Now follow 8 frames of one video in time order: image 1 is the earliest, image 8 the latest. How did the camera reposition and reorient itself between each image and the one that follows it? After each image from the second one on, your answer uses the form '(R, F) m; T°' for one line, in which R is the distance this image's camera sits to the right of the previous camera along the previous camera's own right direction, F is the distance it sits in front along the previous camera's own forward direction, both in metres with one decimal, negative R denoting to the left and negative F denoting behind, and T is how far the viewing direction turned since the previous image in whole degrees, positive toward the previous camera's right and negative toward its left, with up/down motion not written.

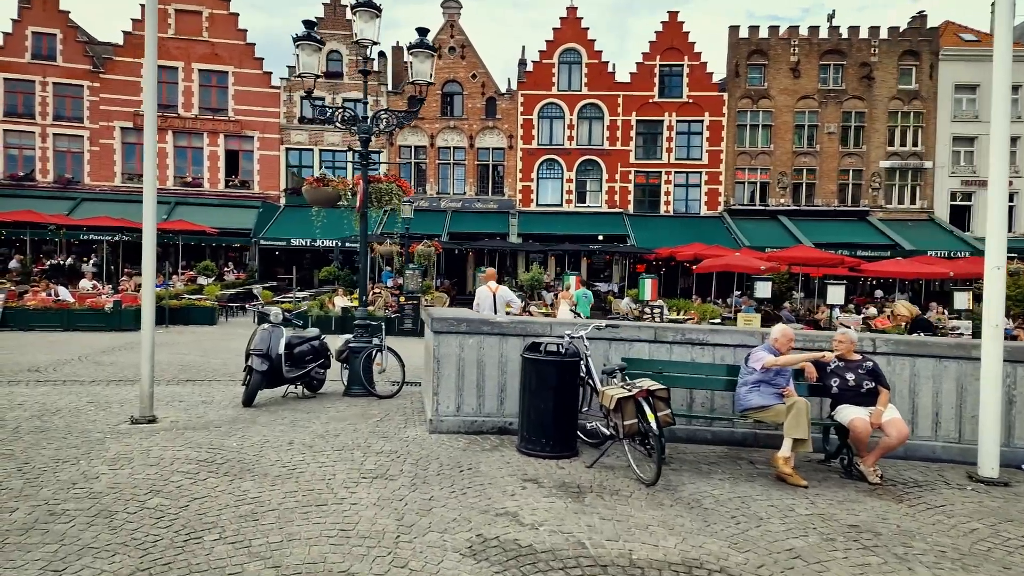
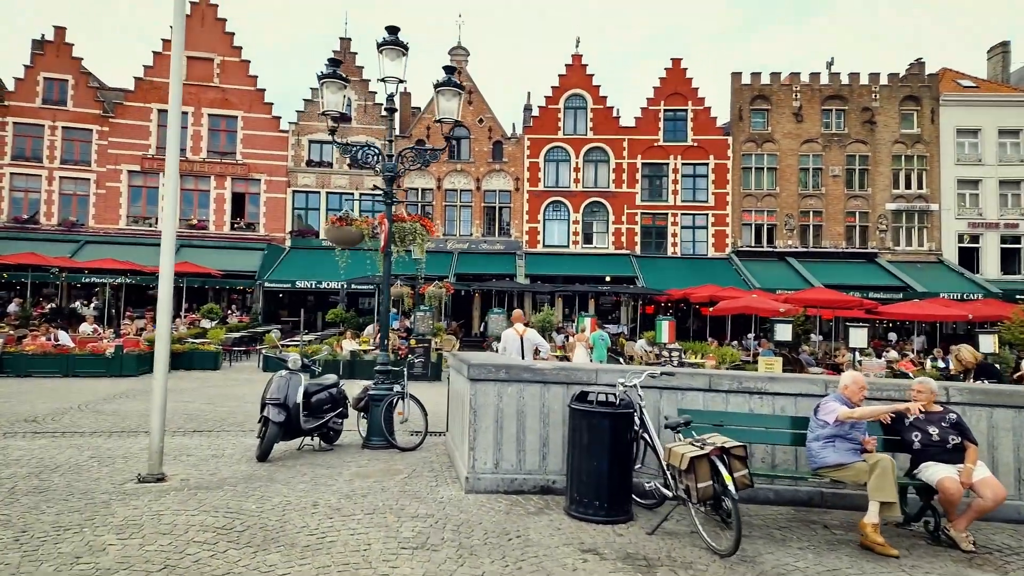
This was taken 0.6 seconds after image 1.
(-0.4, +0.4) m; 0°
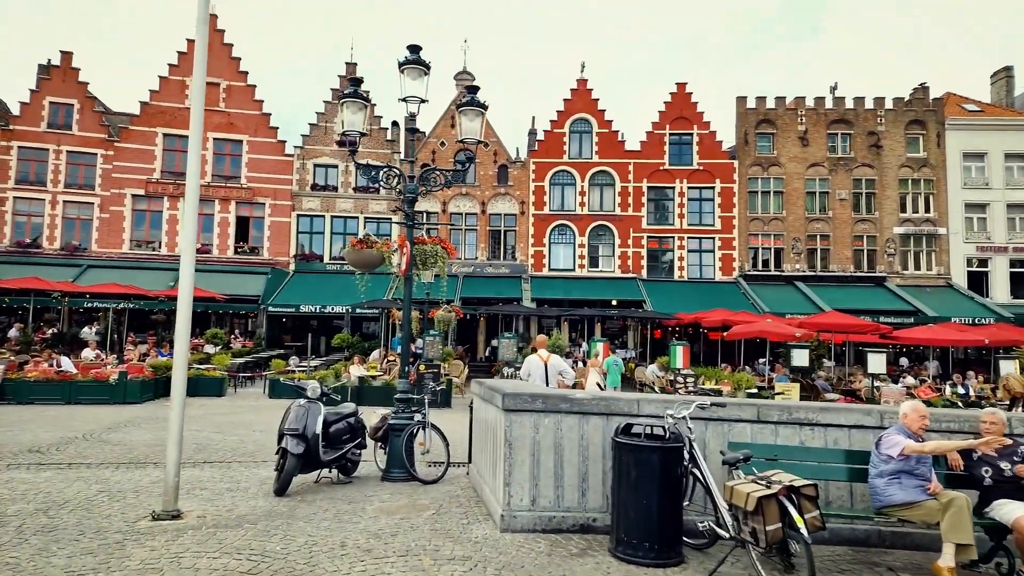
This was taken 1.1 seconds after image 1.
(-0.3, +0.2) m; 0°
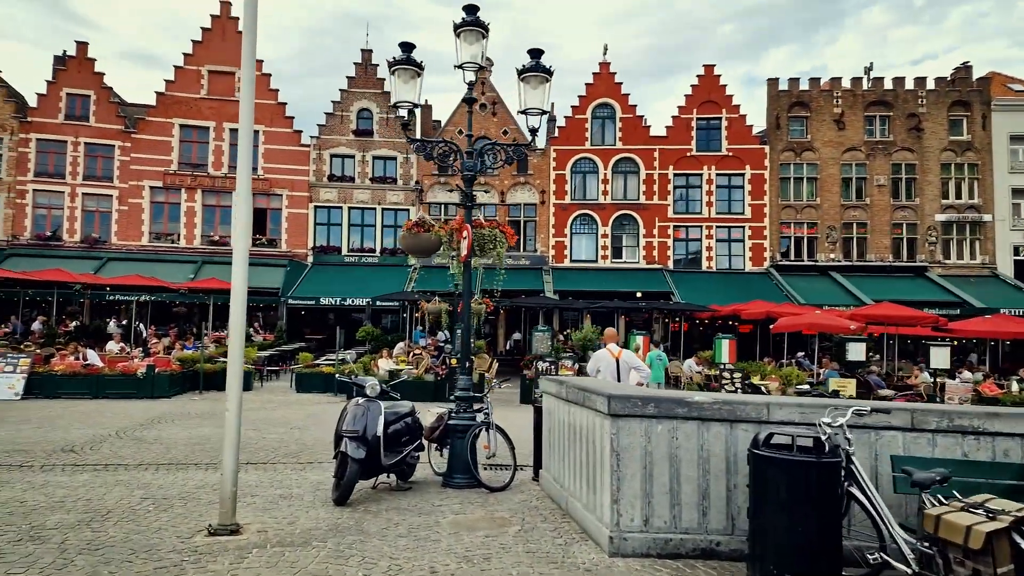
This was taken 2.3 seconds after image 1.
(-0.7, +0.7) m; -1°
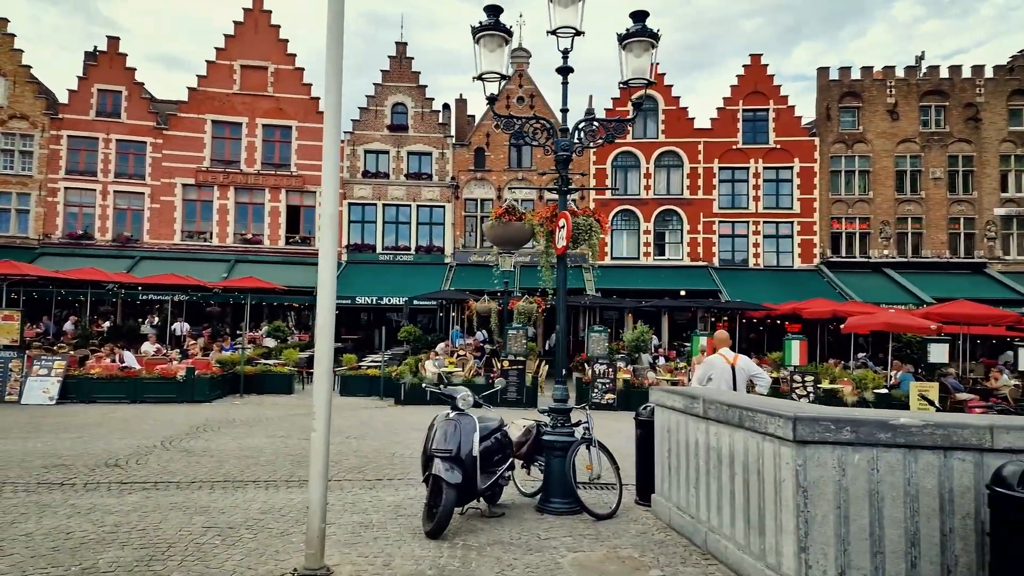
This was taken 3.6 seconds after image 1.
(-0.8, +0.9) m; -2°
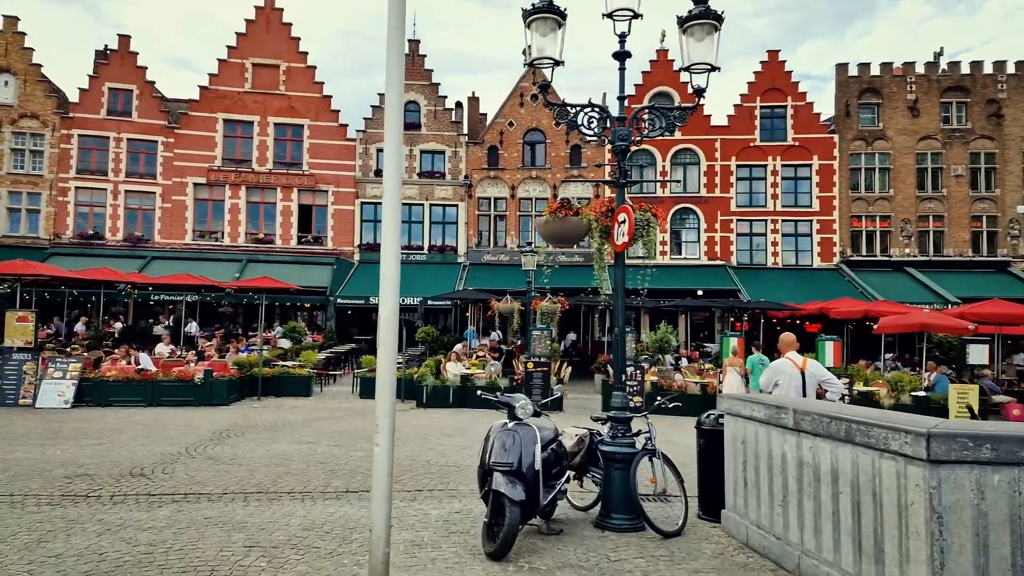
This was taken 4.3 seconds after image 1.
(-0.5, +0.4) m; 0°
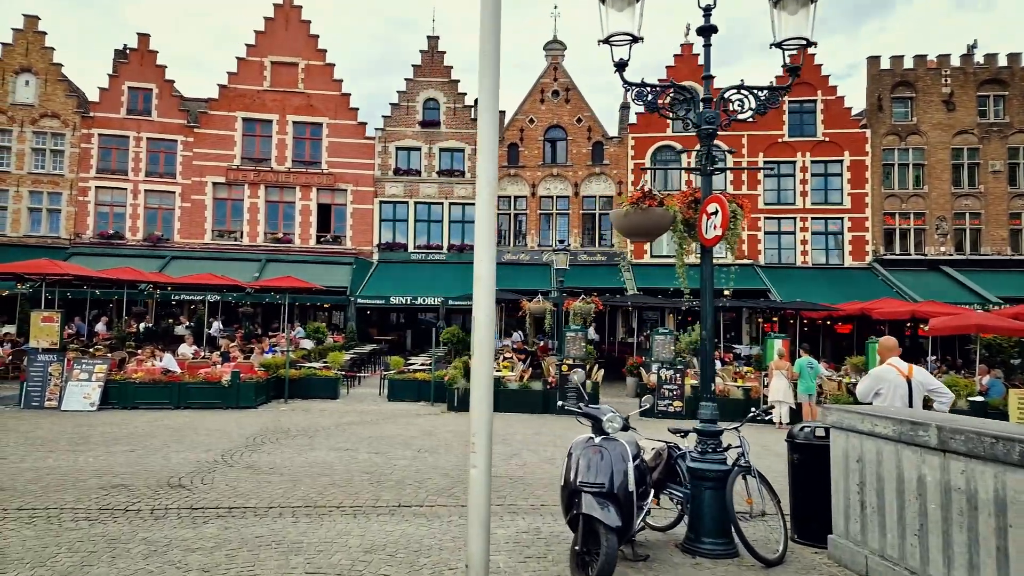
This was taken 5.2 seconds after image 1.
(-0.6, +0.5) m; -1°
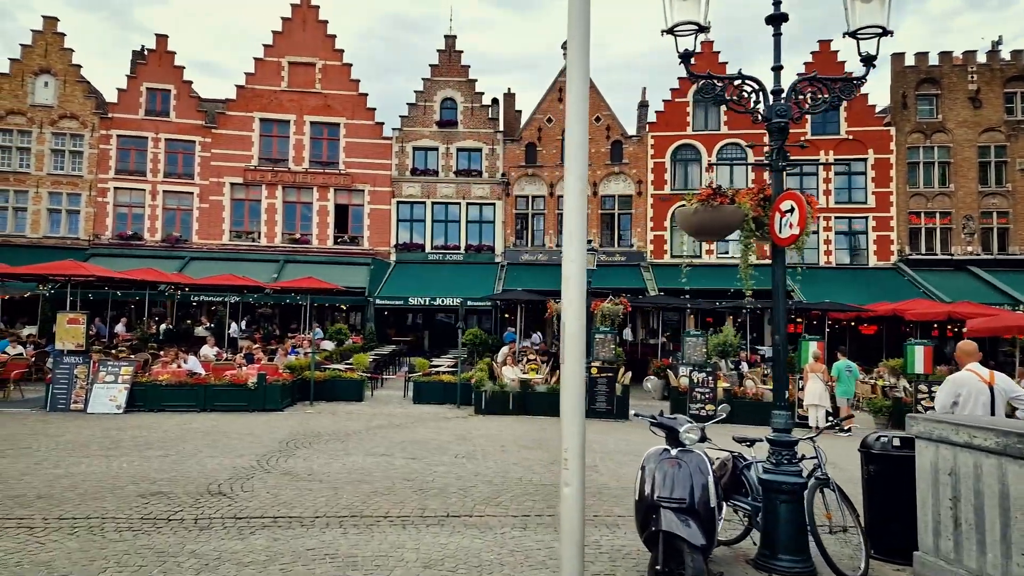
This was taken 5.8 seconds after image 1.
(-0.4, +0.2) m; -1°
